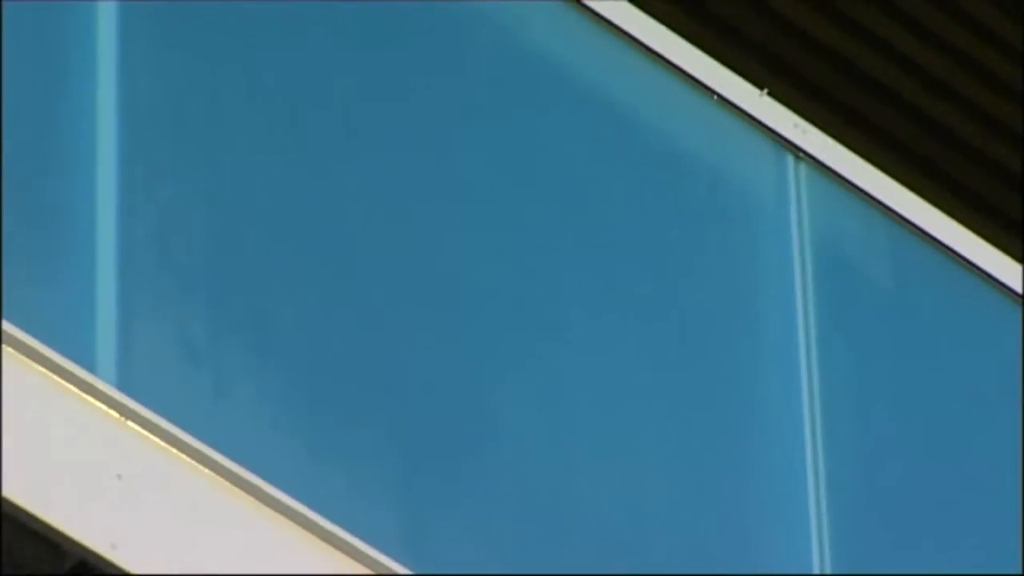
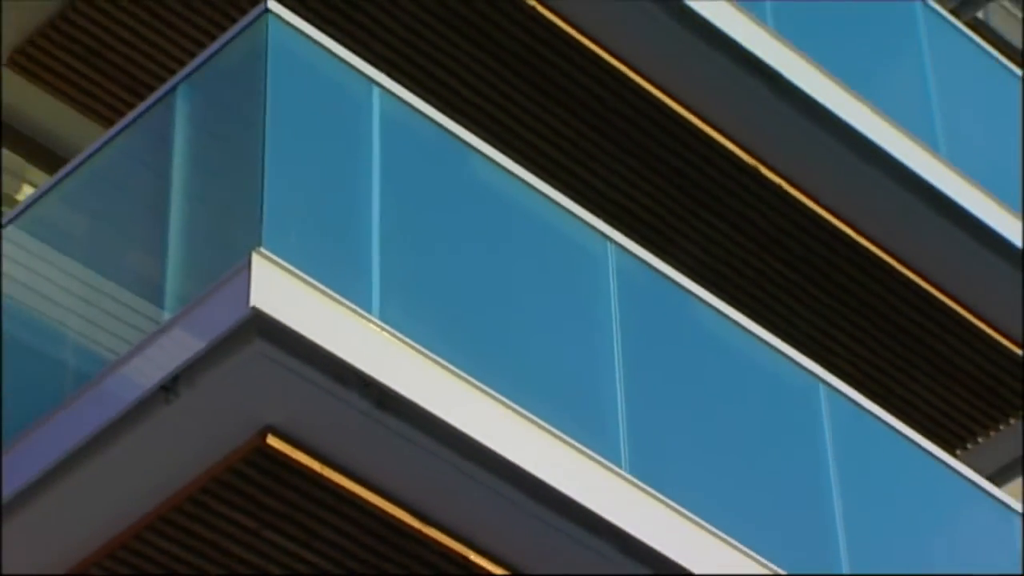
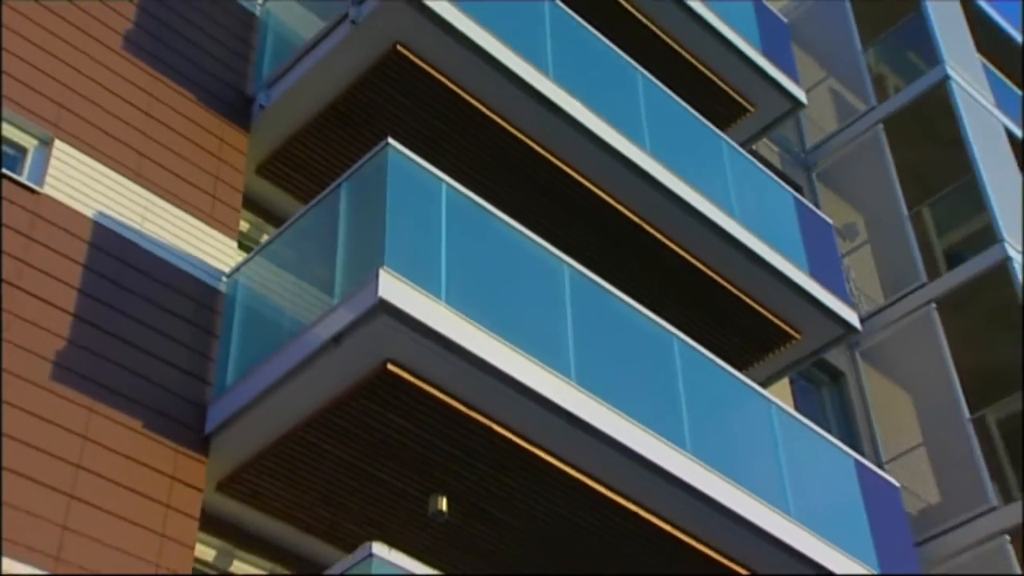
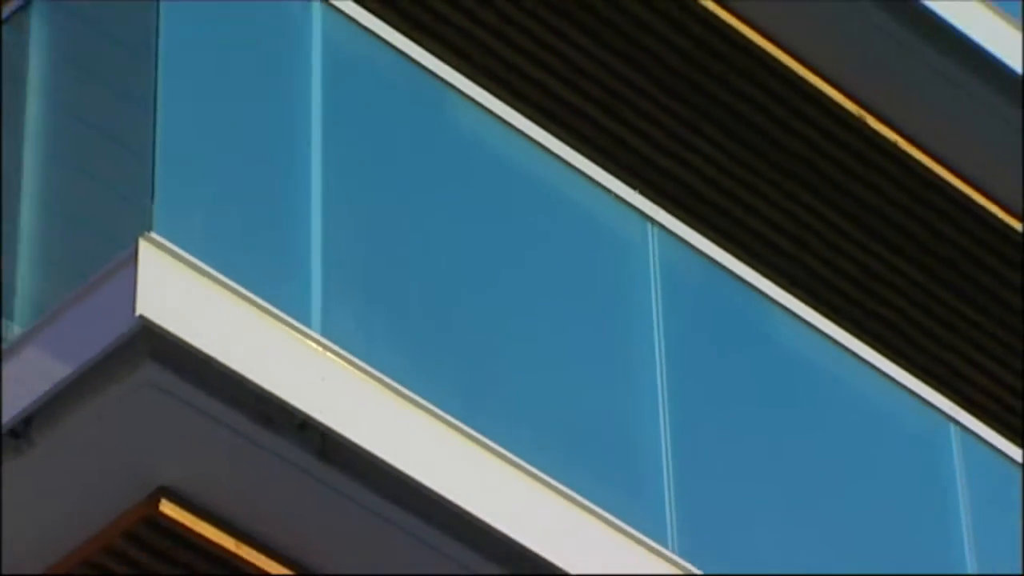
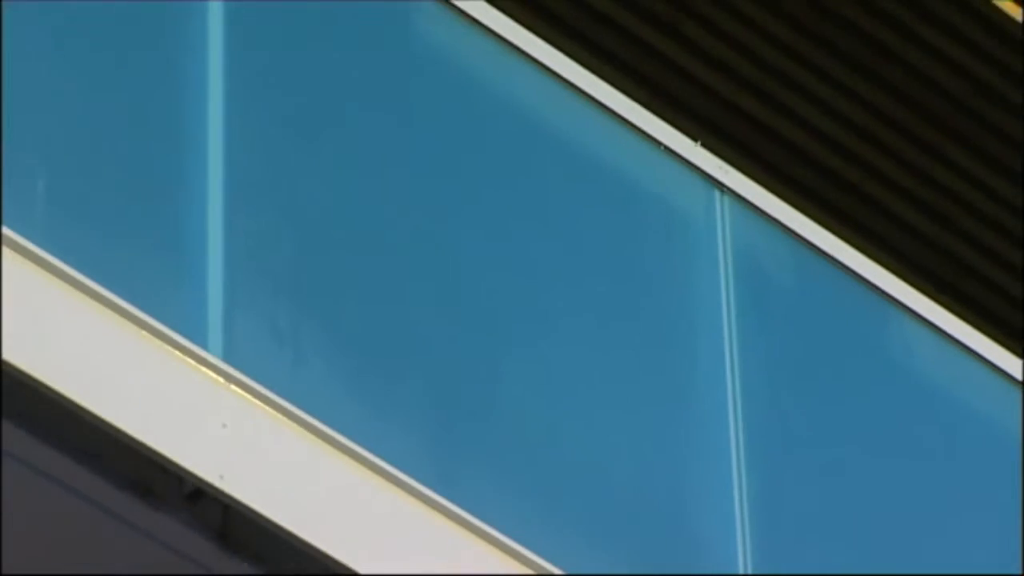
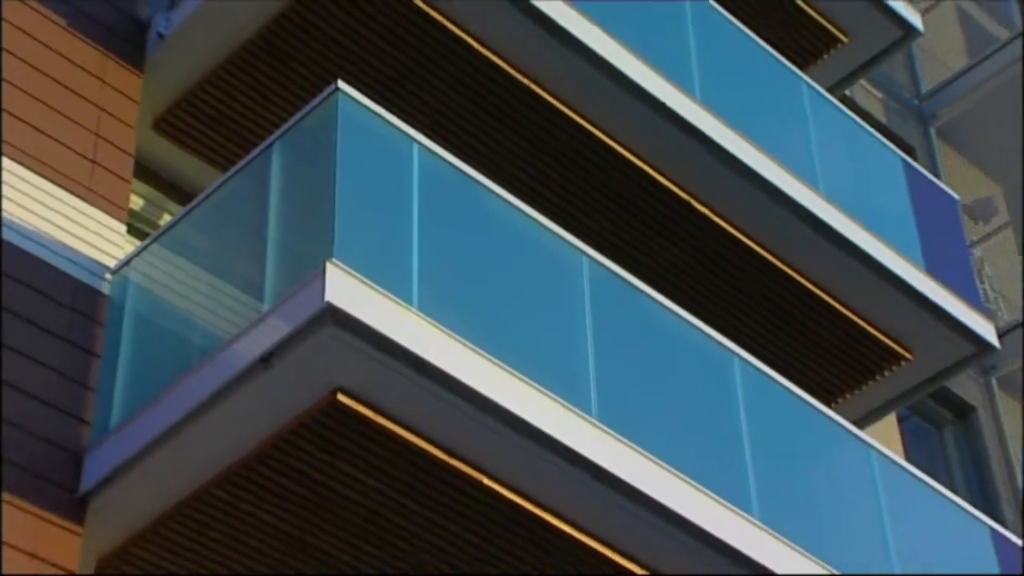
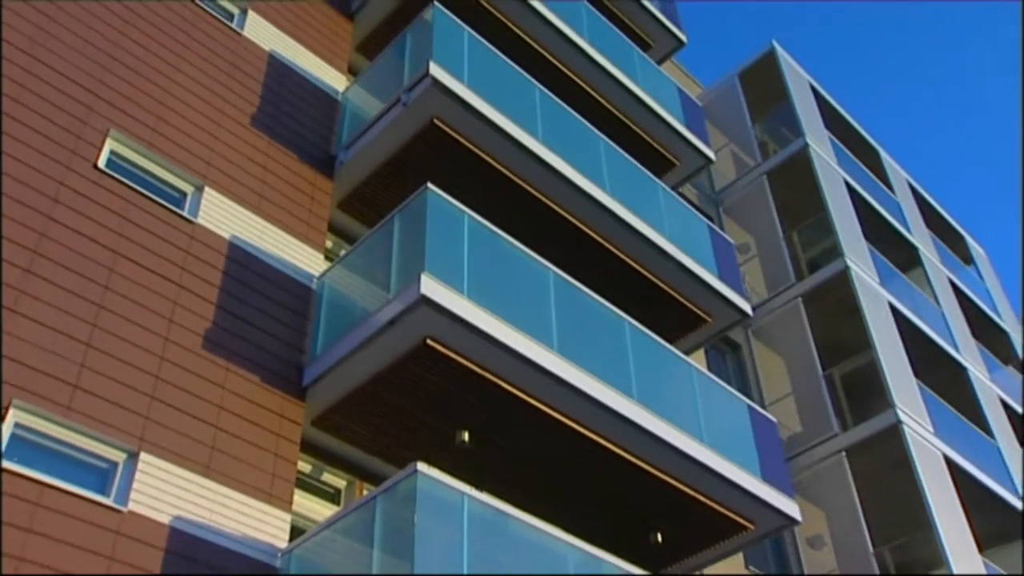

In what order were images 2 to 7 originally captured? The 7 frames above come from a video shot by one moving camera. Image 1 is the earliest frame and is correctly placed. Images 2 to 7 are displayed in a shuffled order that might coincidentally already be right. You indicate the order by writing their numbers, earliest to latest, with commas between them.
5, 4, 2, 6, 3, 7
